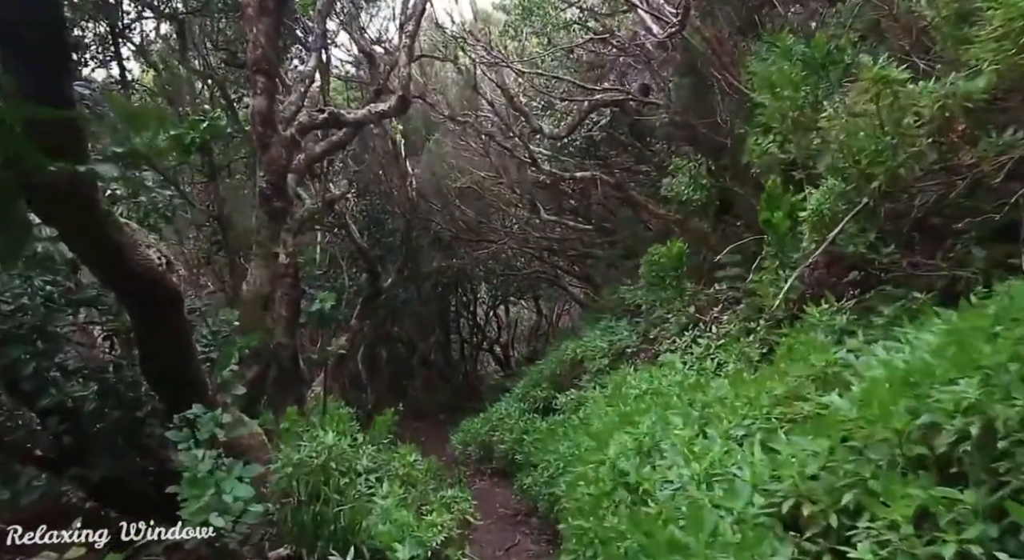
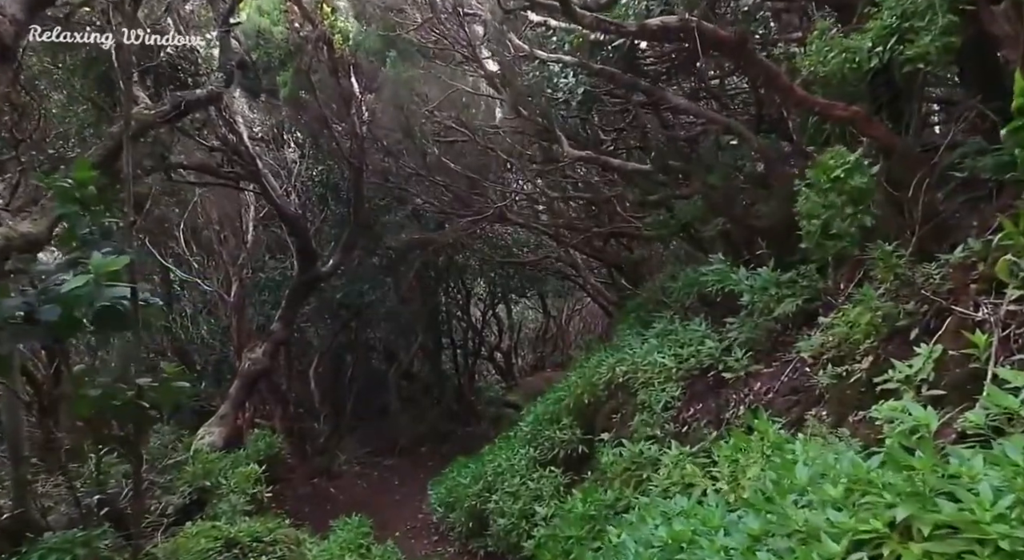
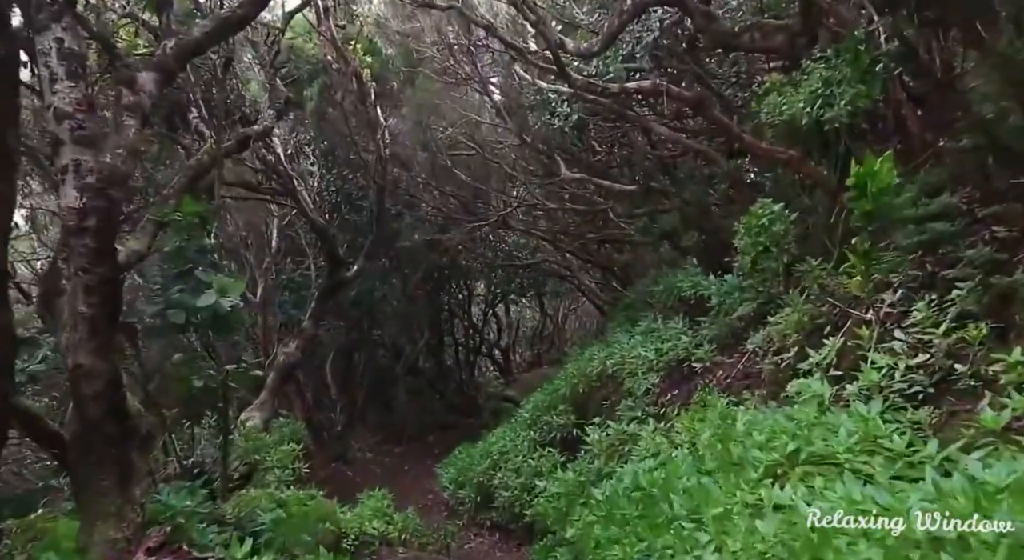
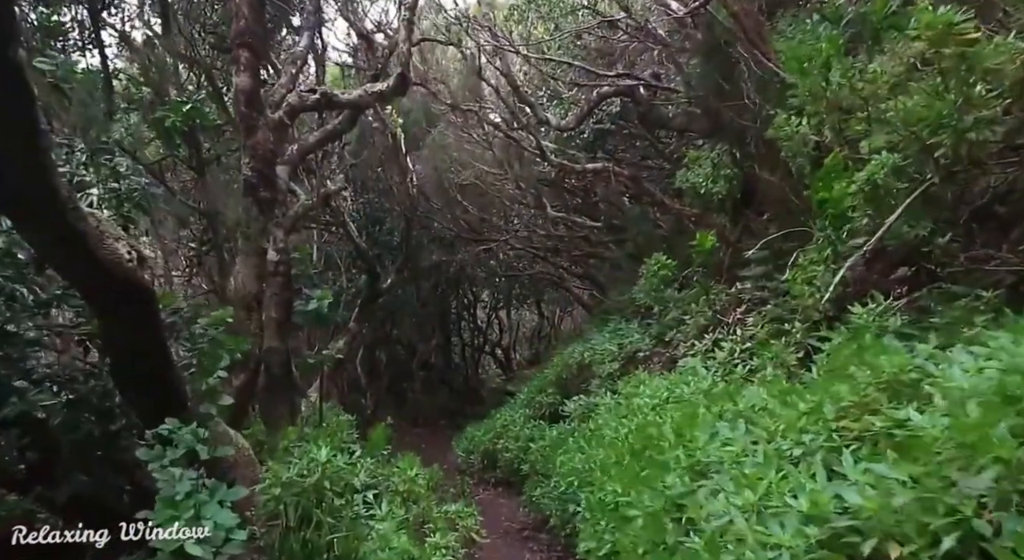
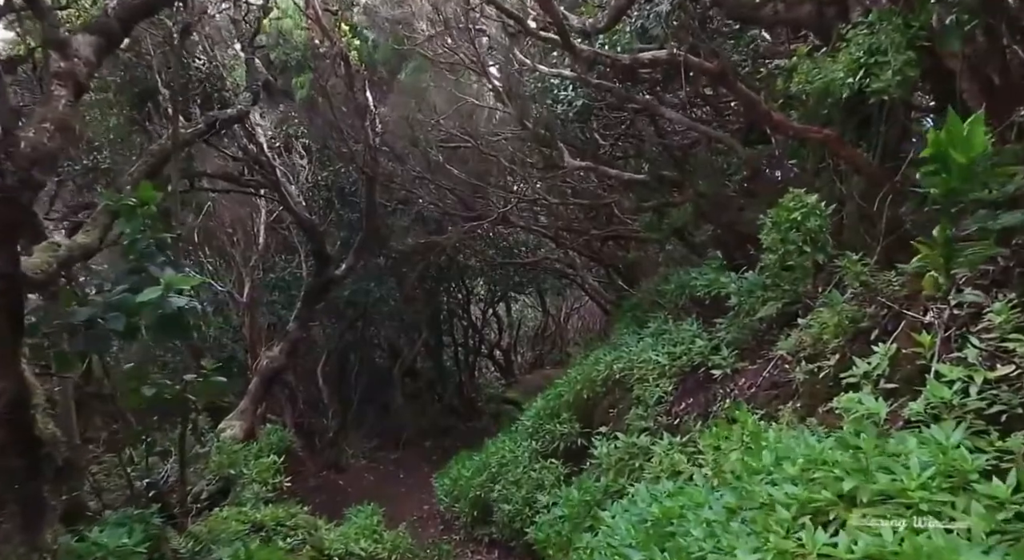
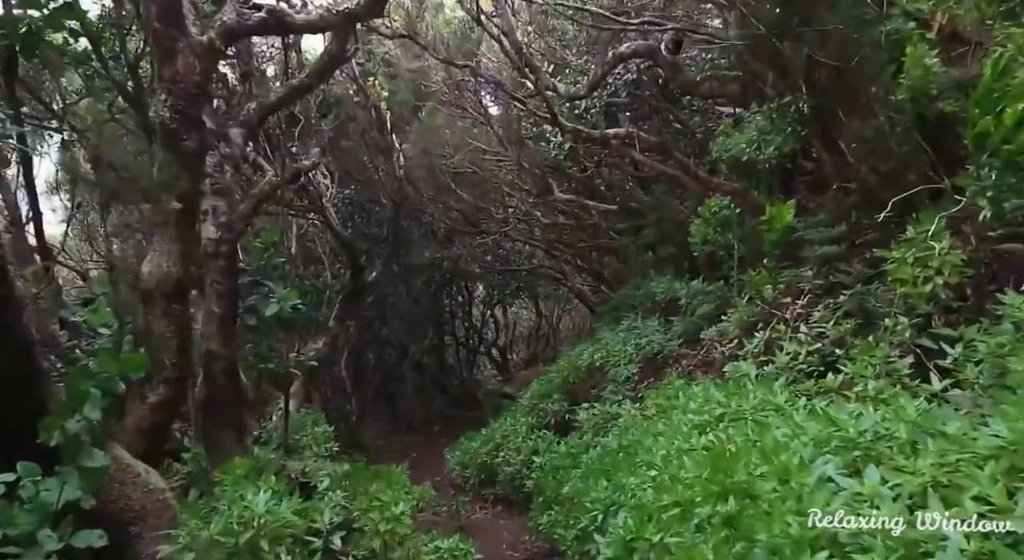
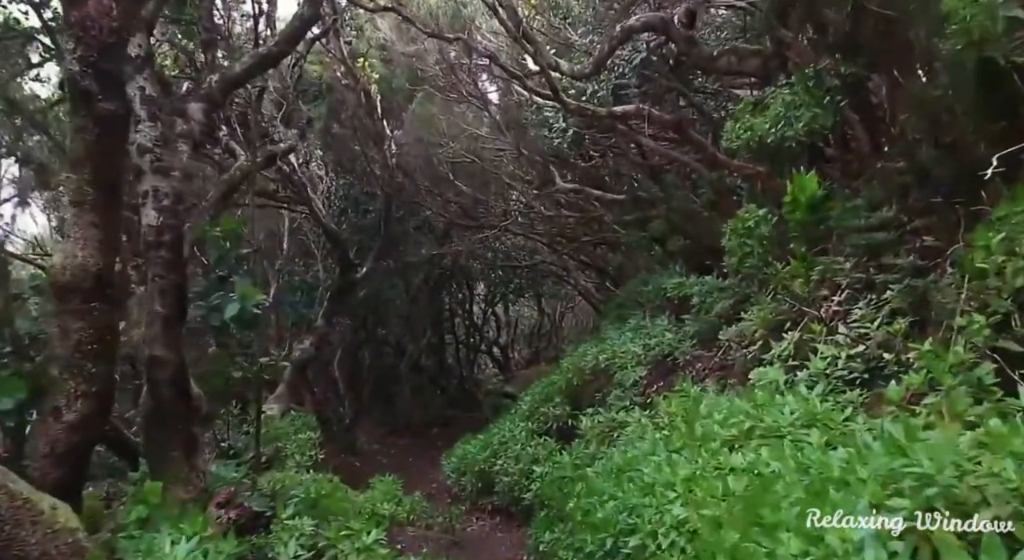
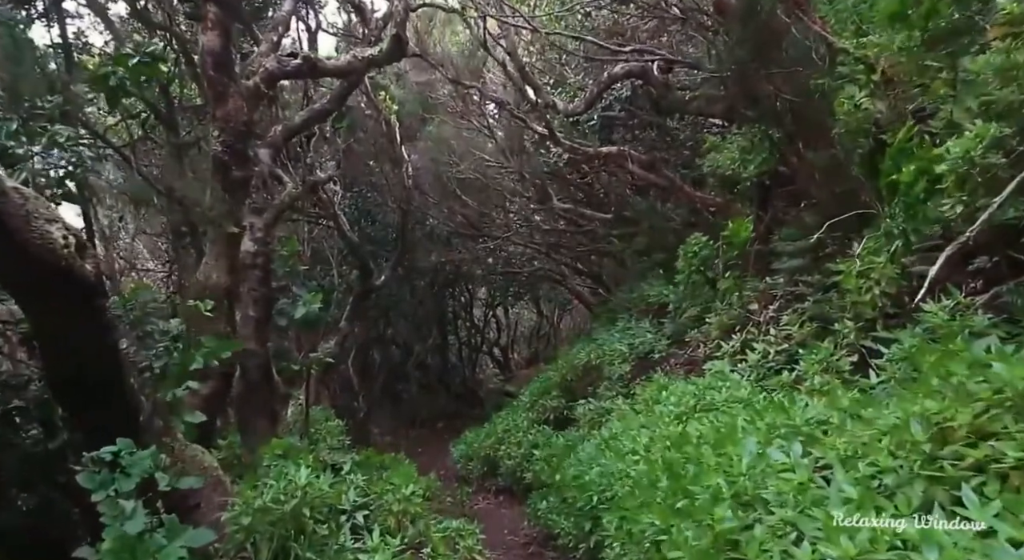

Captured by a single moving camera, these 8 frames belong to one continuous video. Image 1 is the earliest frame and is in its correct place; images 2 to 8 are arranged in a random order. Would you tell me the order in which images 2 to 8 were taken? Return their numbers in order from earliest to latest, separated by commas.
4, 8, 6, 7, 3, 5, 2
